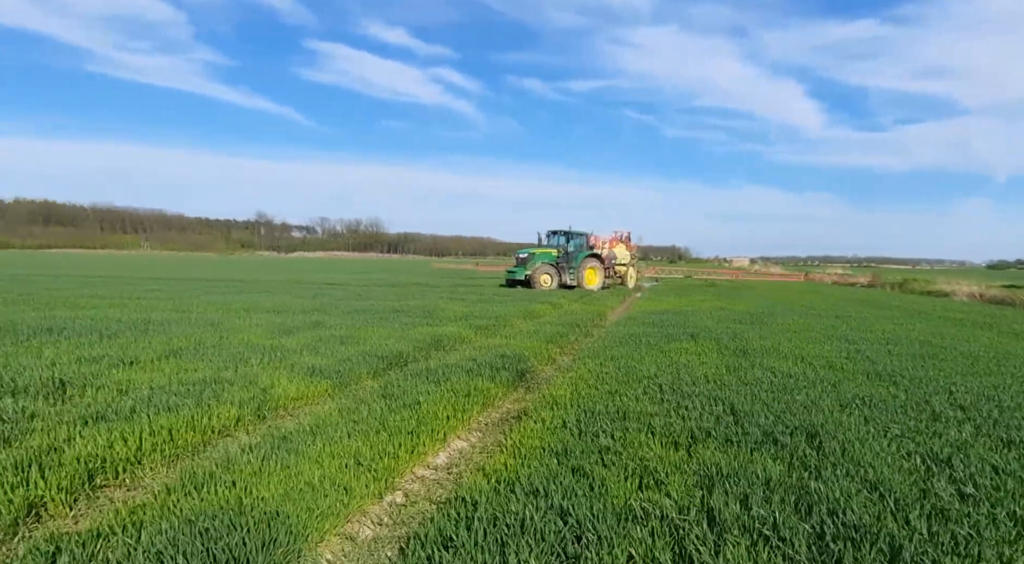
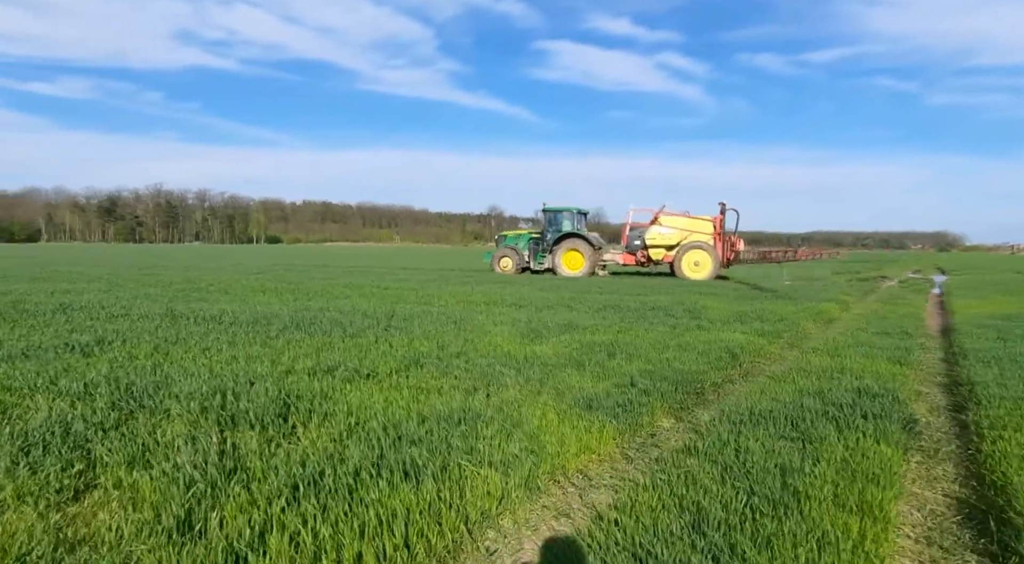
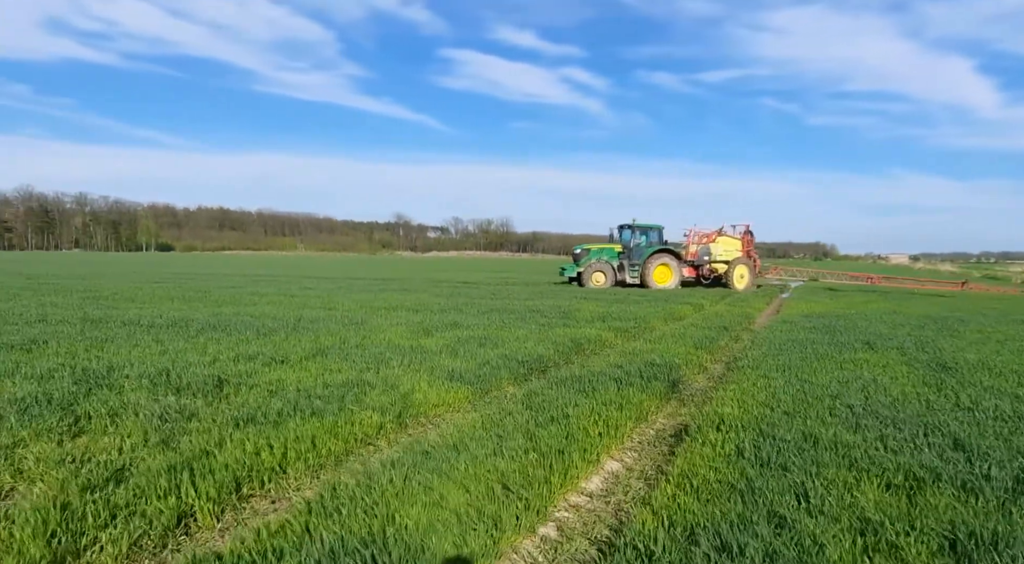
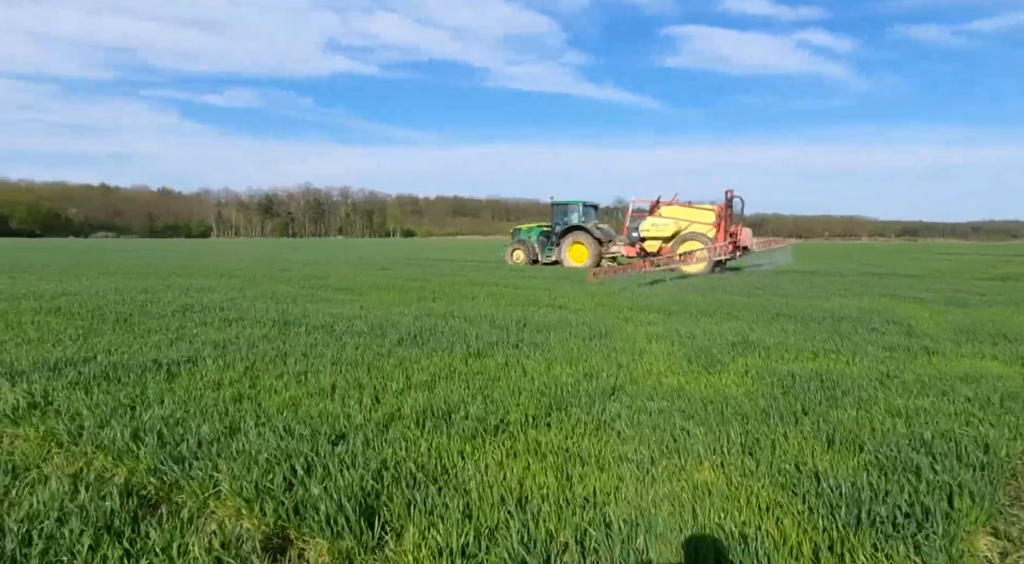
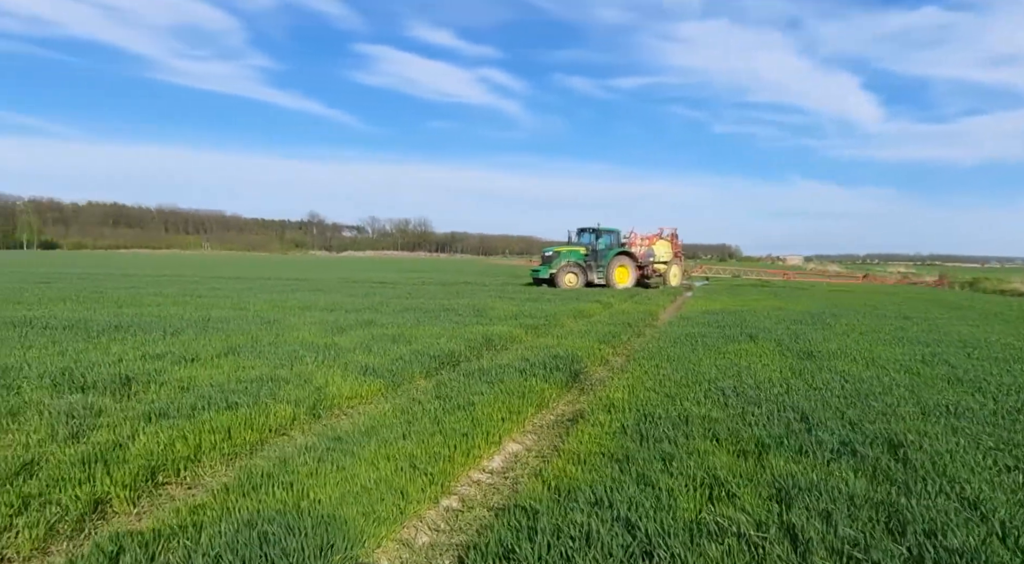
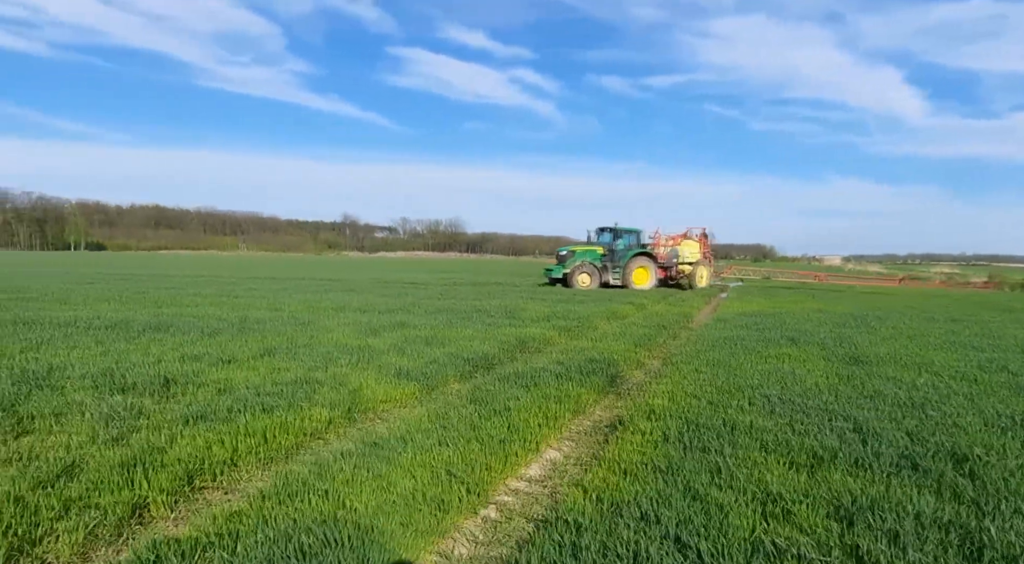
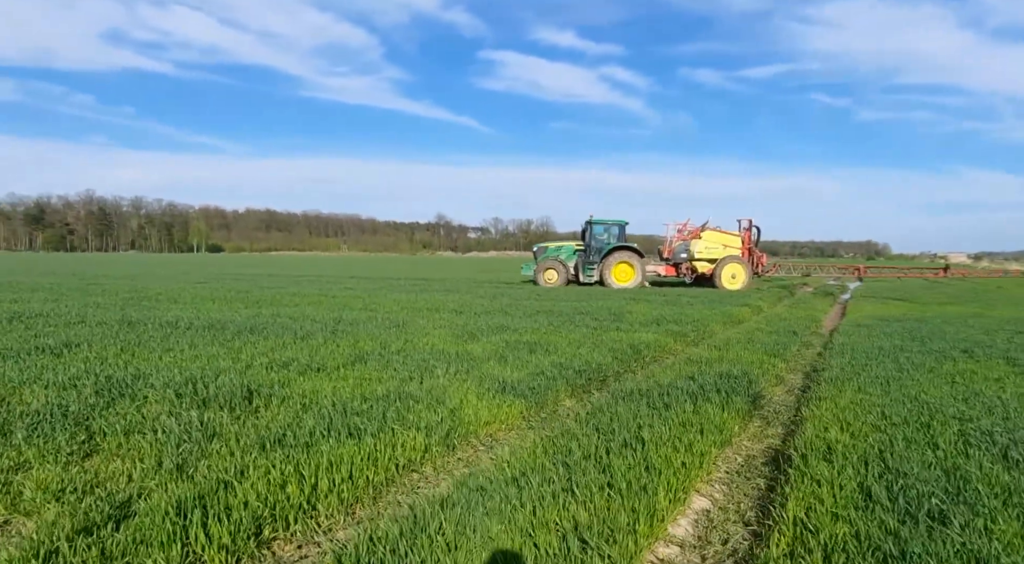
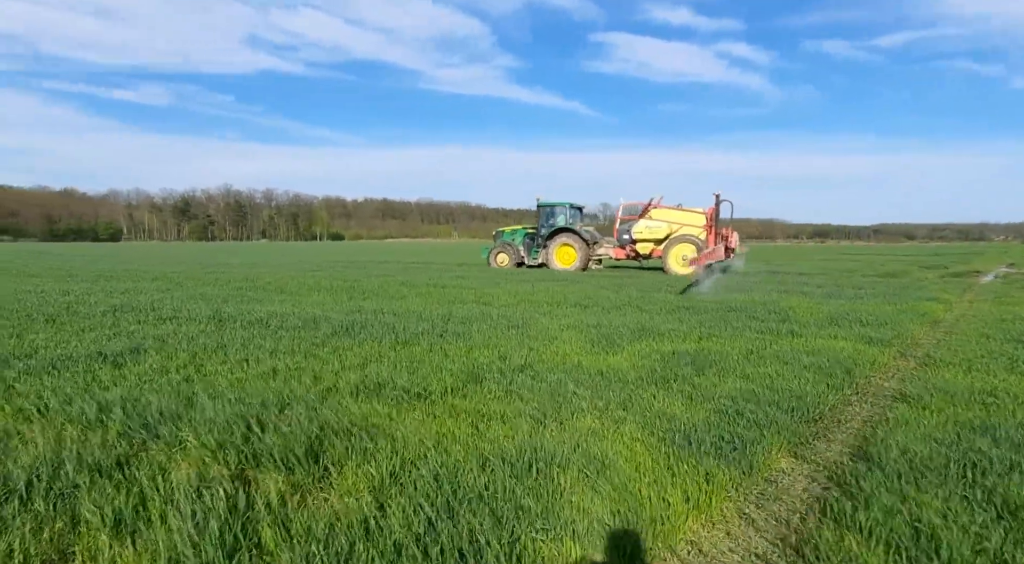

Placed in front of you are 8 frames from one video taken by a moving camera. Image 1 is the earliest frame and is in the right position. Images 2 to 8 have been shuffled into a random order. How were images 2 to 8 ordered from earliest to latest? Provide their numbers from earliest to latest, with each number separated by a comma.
5, 6, 3, 7, 2, 8, 4
